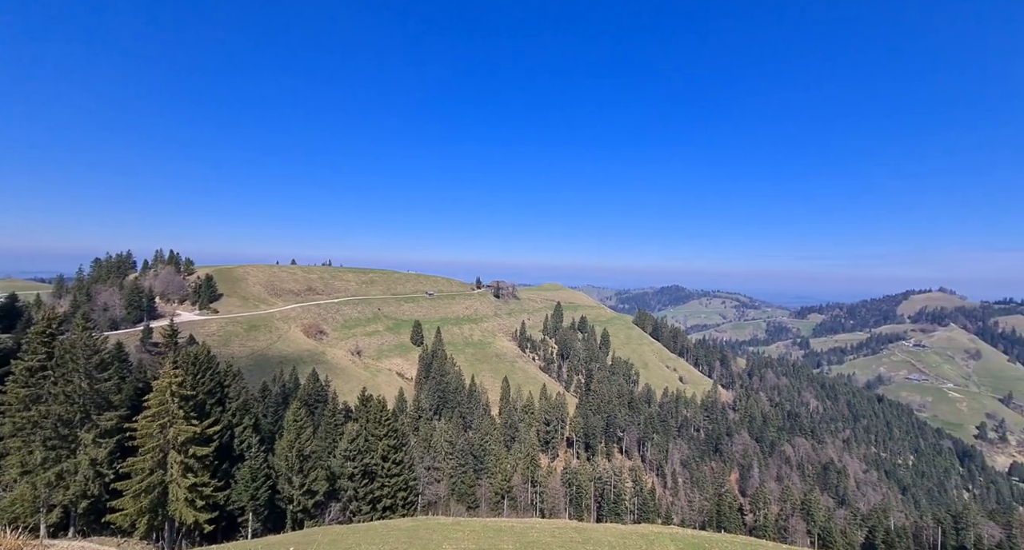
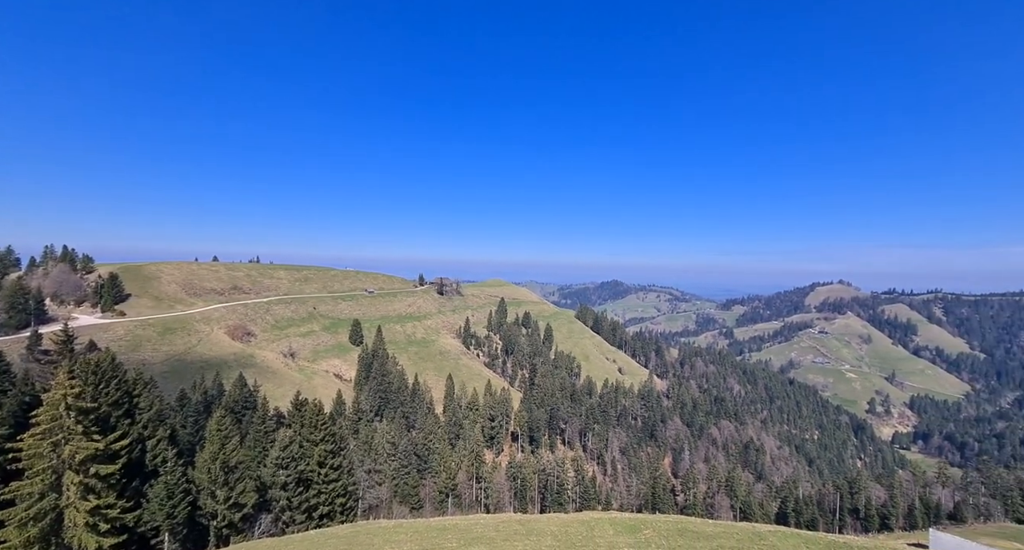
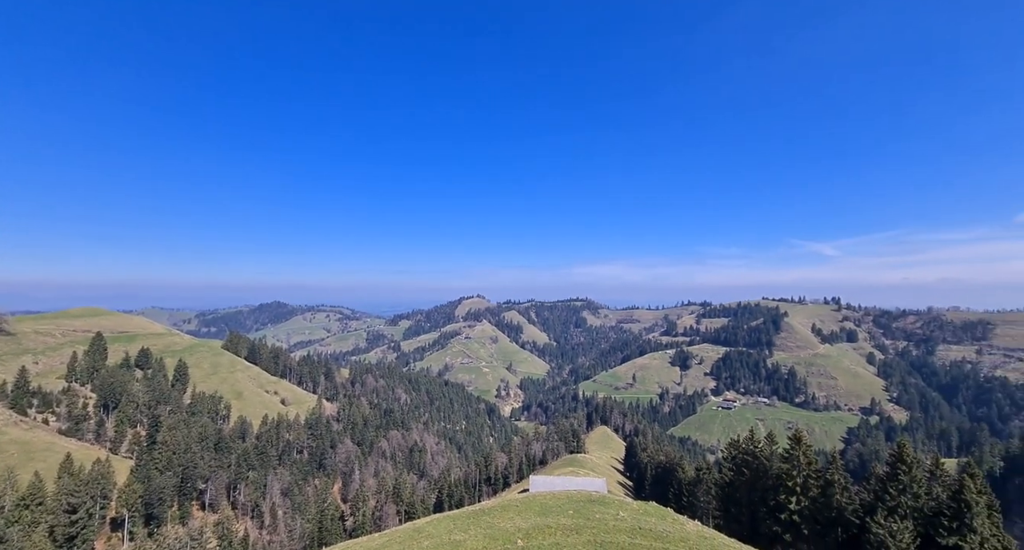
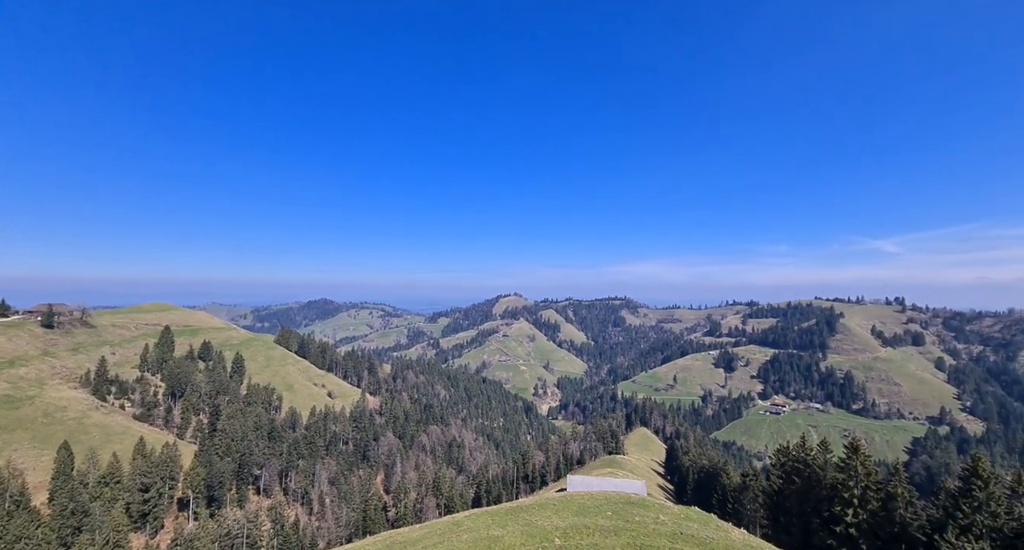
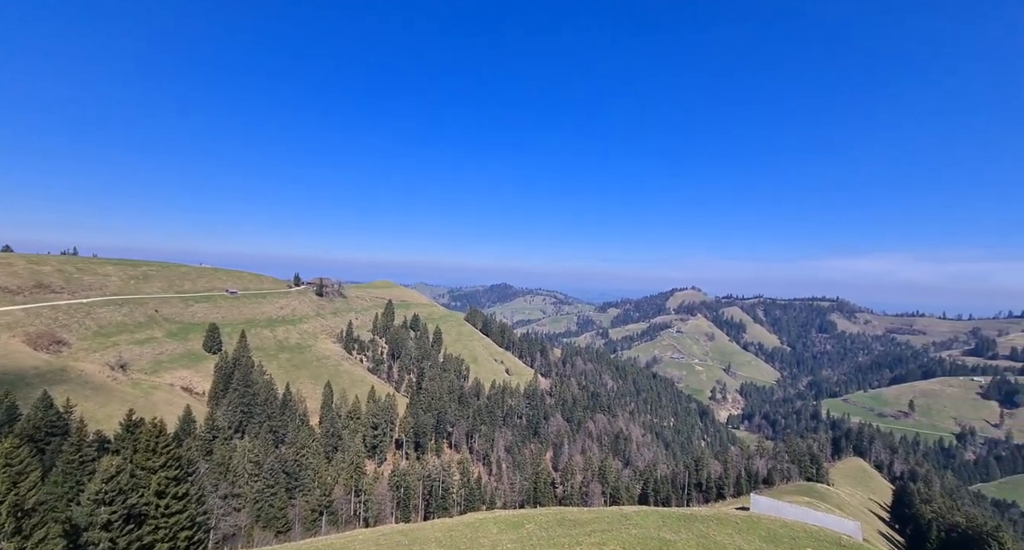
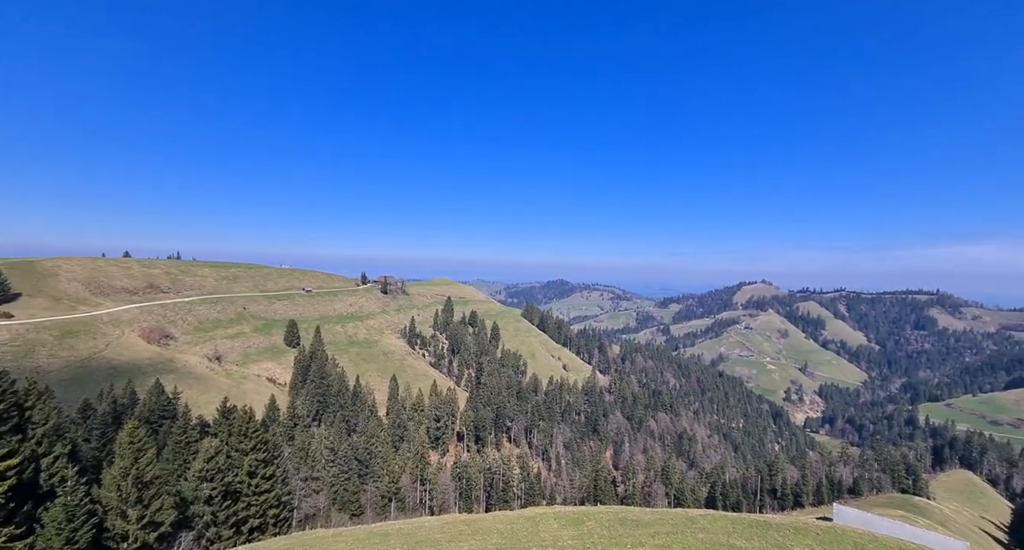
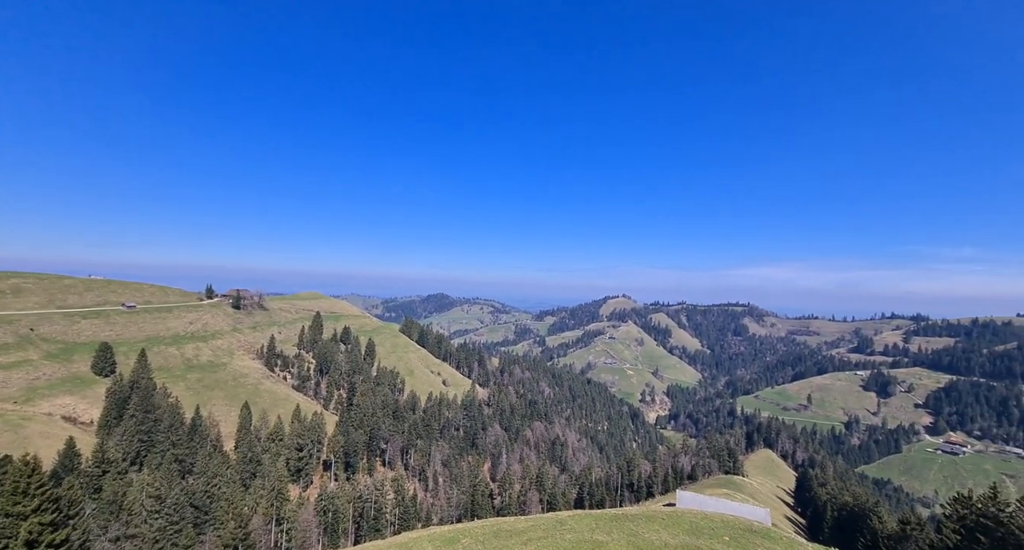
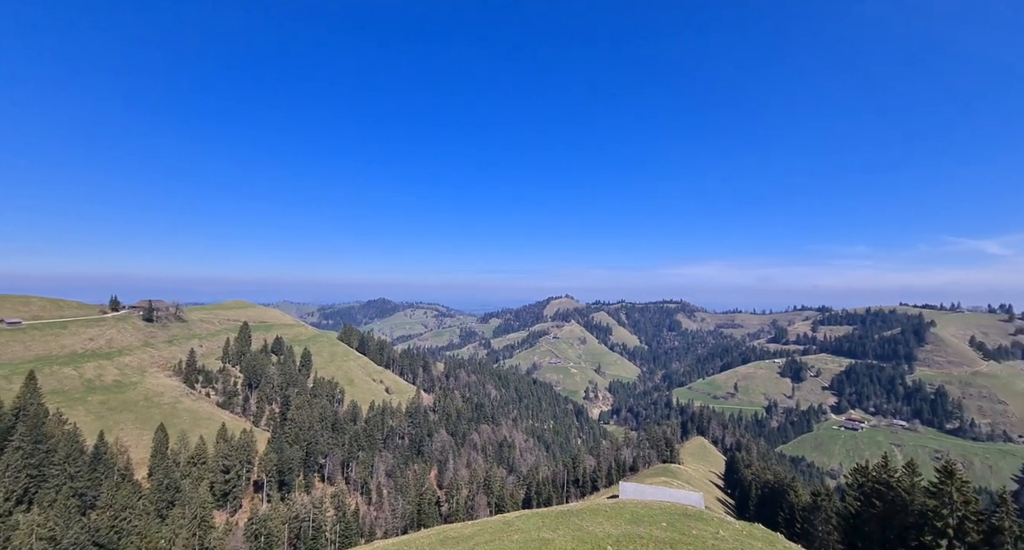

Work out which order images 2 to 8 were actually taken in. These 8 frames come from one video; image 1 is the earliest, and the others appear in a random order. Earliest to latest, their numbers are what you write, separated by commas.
2, 6, 5, 7, 8, 4, 3
